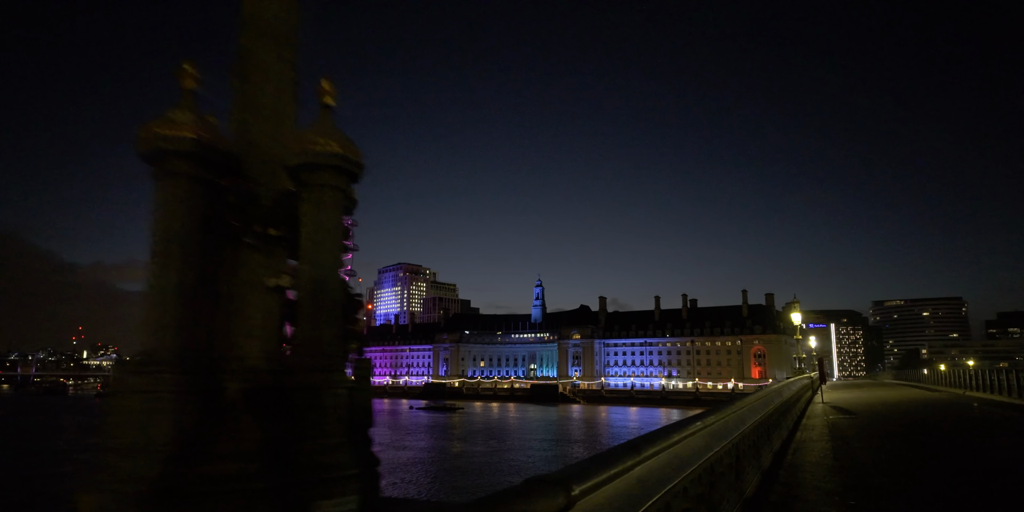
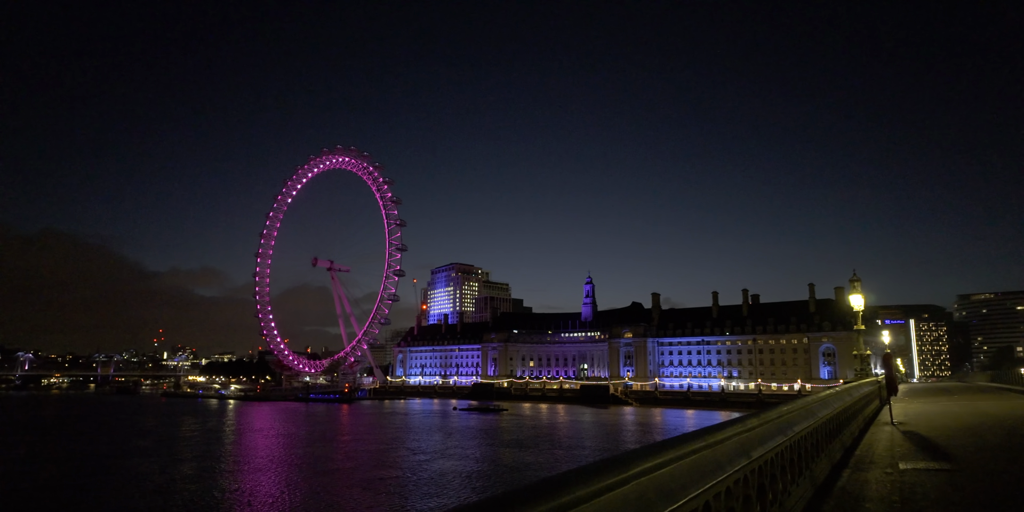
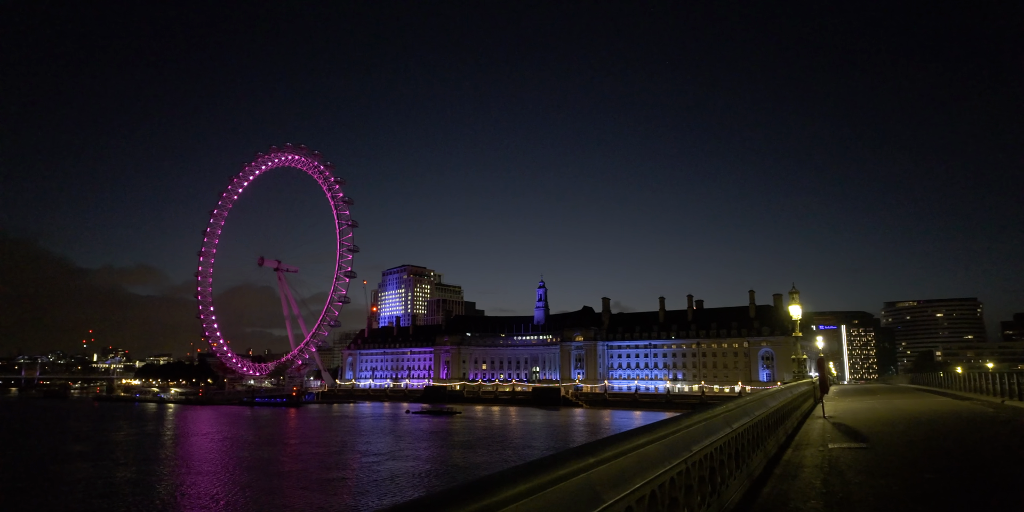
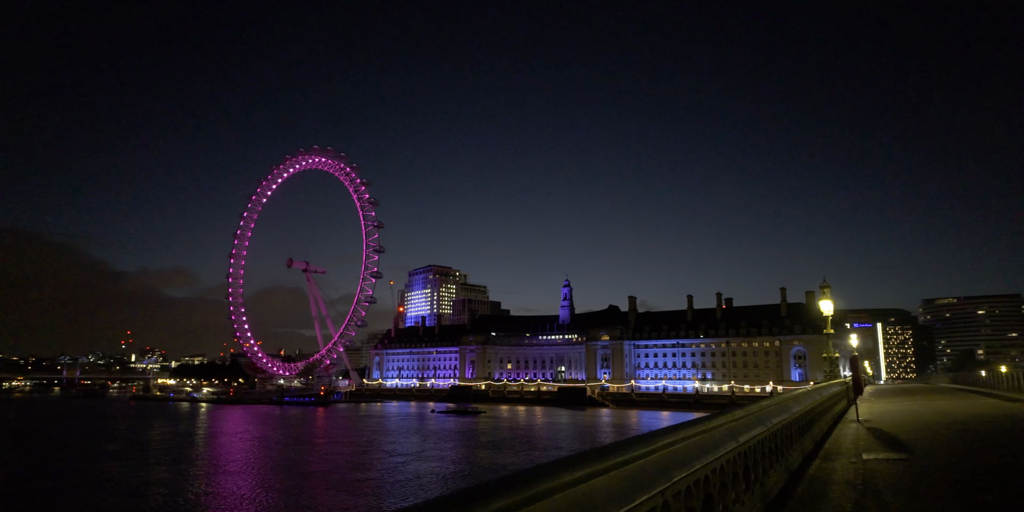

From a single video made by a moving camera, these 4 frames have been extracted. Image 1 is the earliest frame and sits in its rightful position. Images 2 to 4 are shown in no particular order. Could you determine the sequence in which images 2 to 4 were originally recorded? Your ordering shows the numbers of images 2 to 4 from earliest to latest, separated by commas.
3, 4, 2
